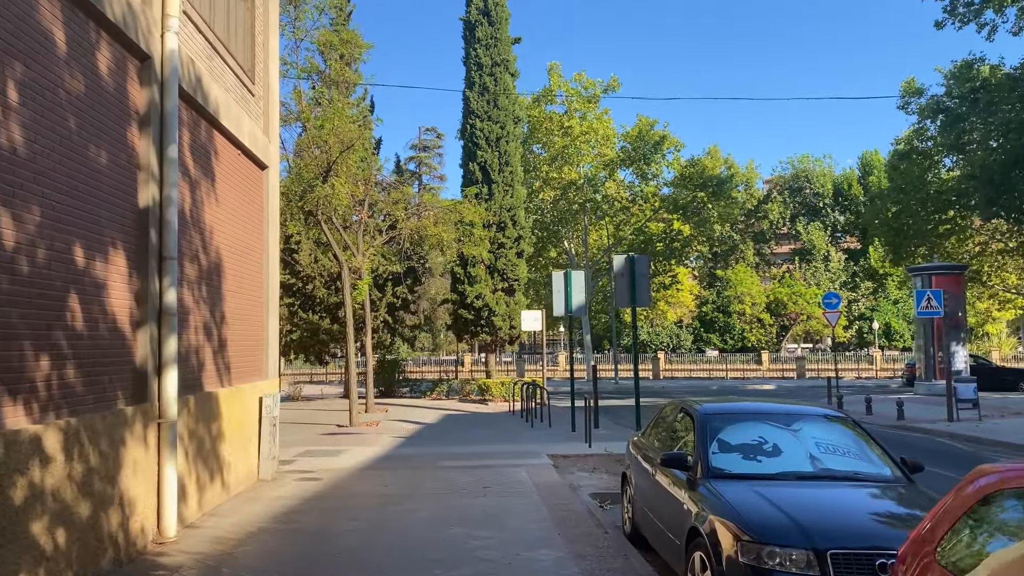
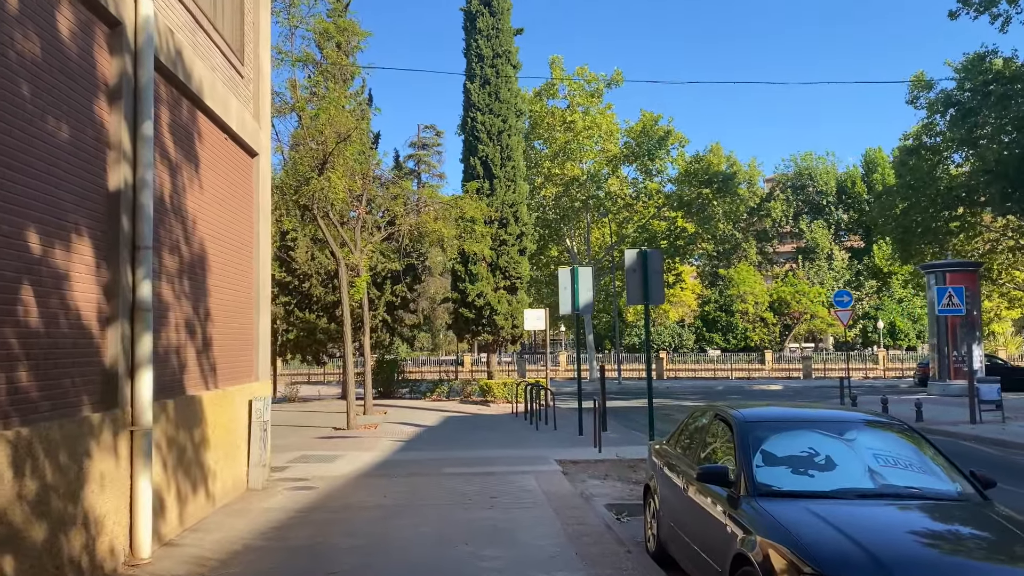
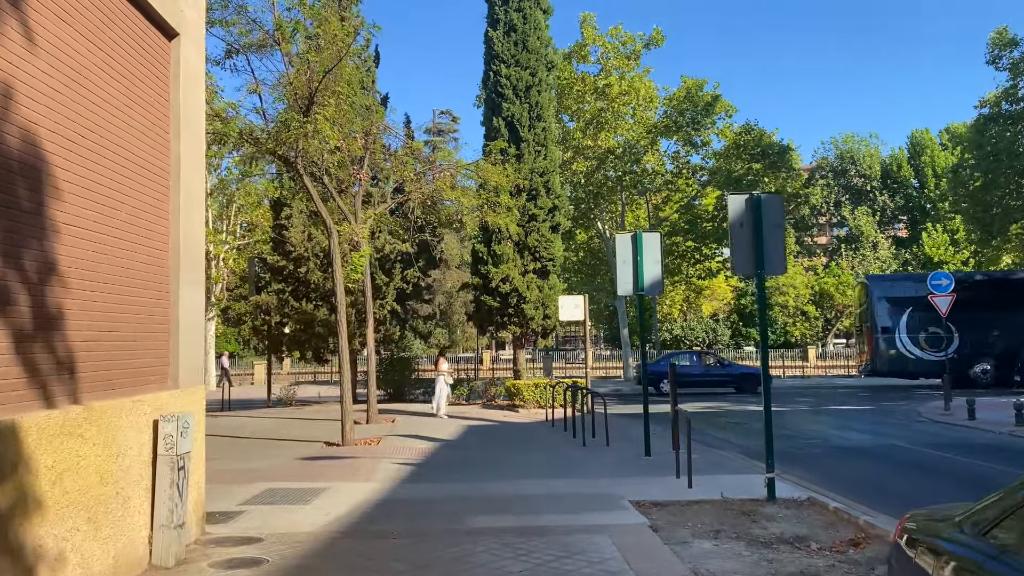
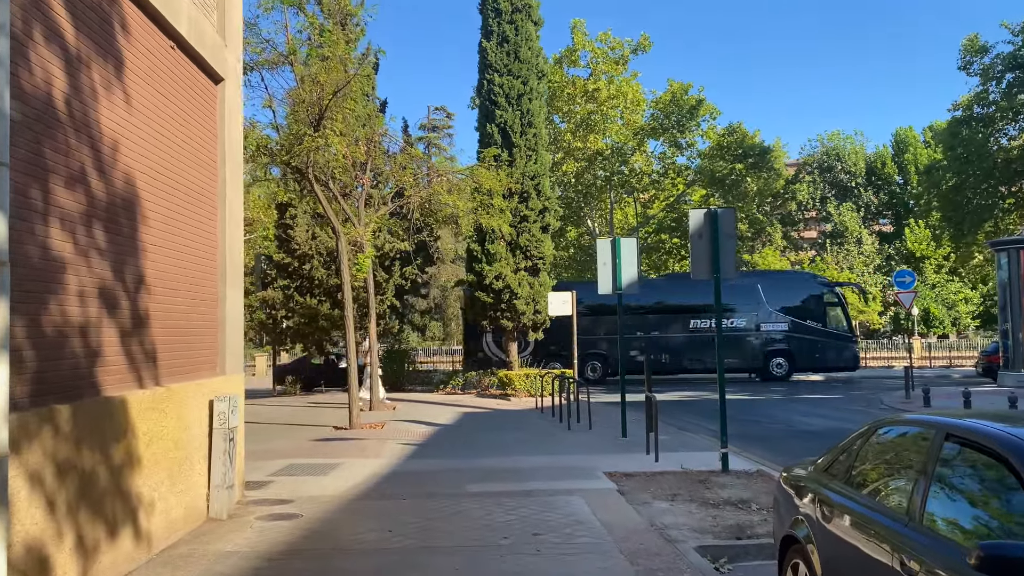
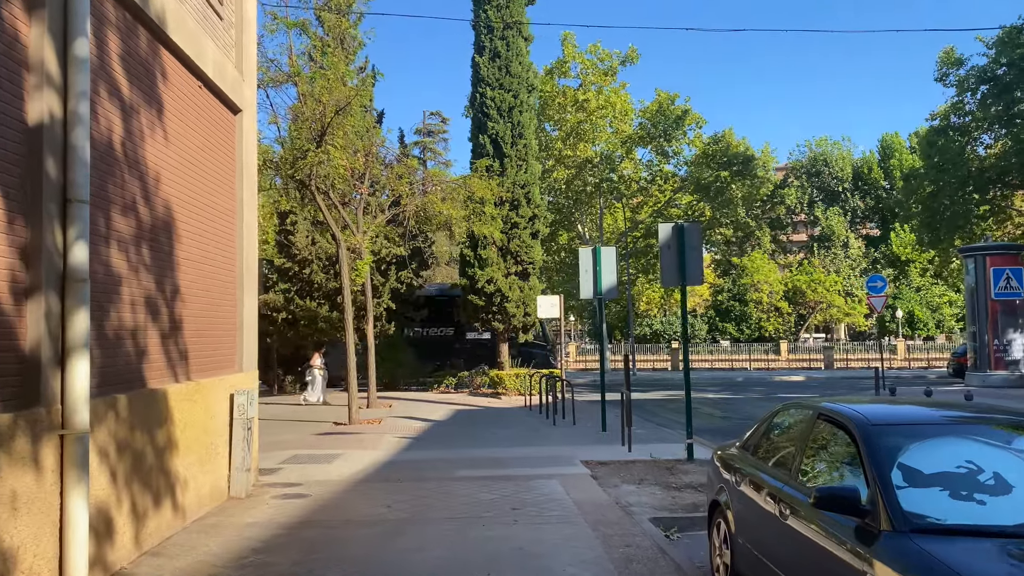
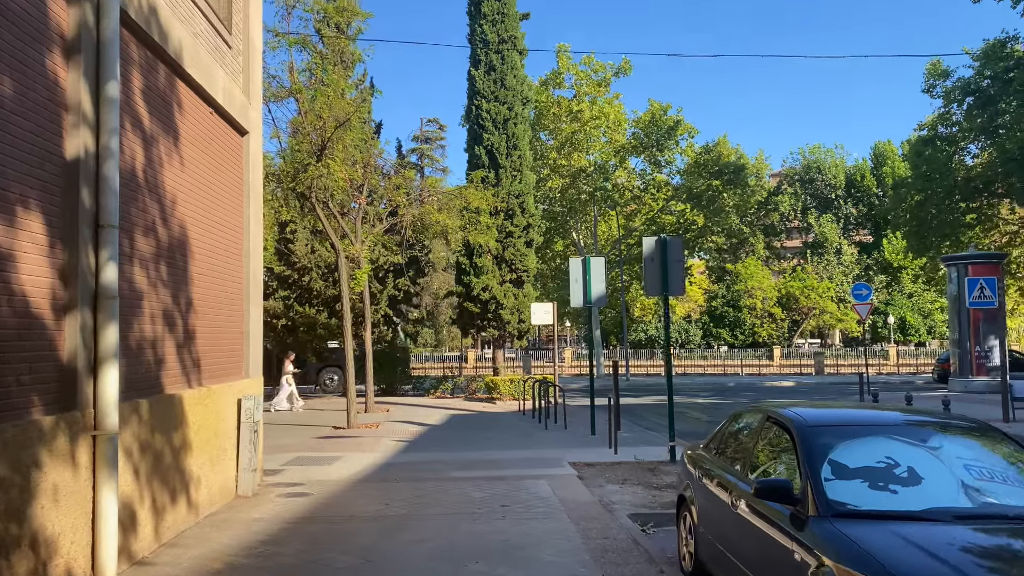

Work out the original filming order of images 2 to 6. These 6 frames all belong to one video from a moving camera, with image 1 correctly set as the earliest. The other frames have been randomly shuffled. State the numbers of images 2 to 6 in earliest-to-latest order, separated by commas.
2, 6, 5, 4, 3
